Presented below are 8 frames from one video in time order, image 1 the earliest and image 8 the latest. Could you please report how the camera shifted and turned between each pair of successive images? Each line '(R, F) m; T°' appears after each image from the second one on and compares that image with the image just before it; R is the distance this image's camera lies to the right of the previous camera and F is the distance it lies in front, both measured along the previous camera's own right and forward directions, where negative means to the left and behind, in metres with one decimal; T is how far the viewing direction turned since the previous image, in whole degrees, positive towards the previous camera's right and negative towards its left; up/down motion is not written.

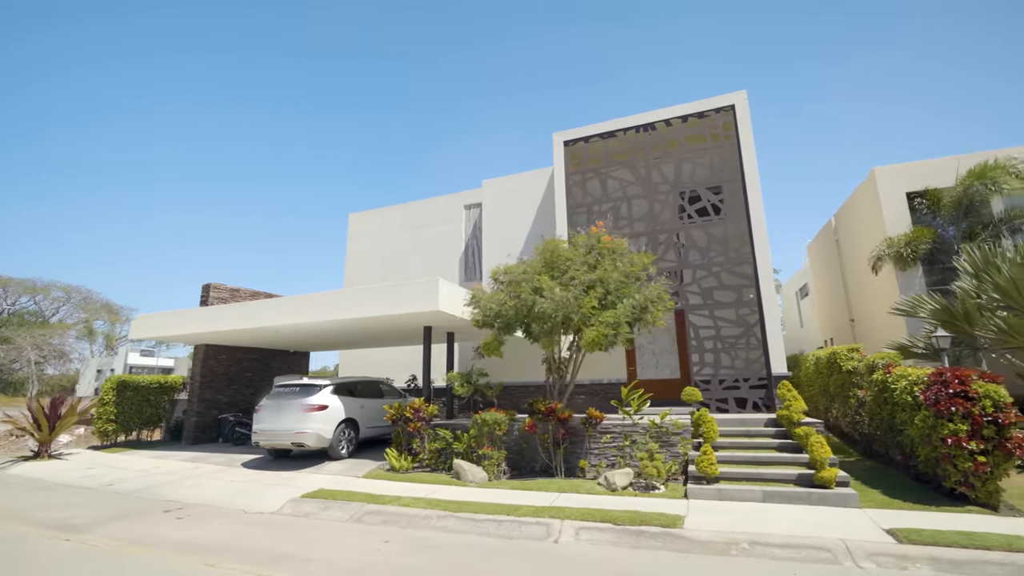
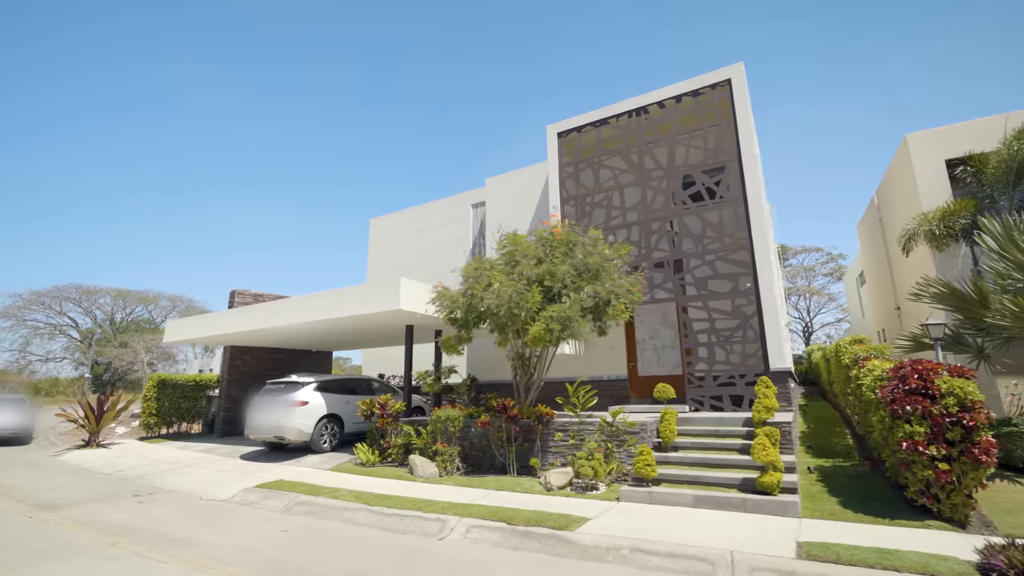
(+2.1, +0.2) m; -9°
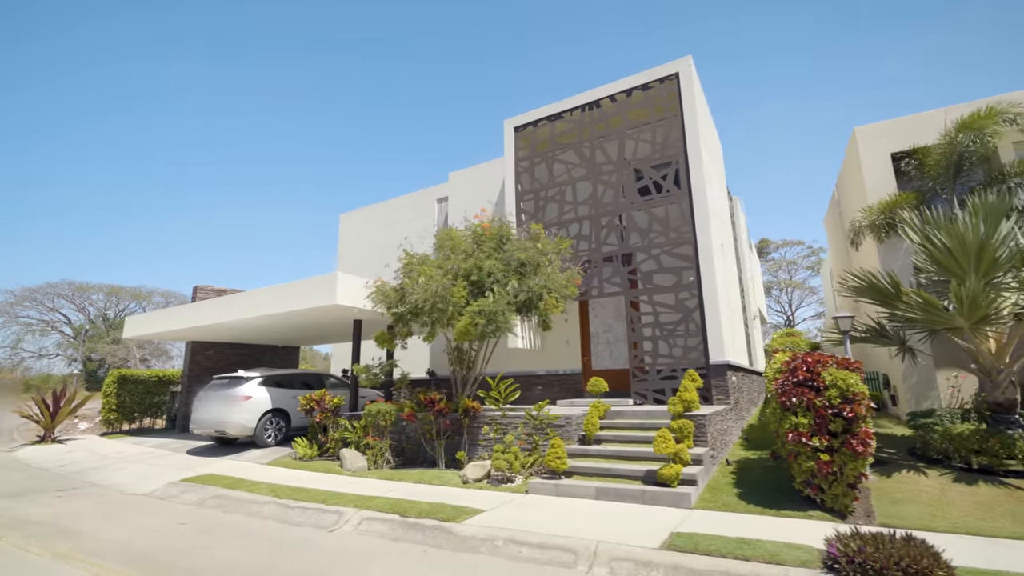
(+1.2, 0.0) m; 0°
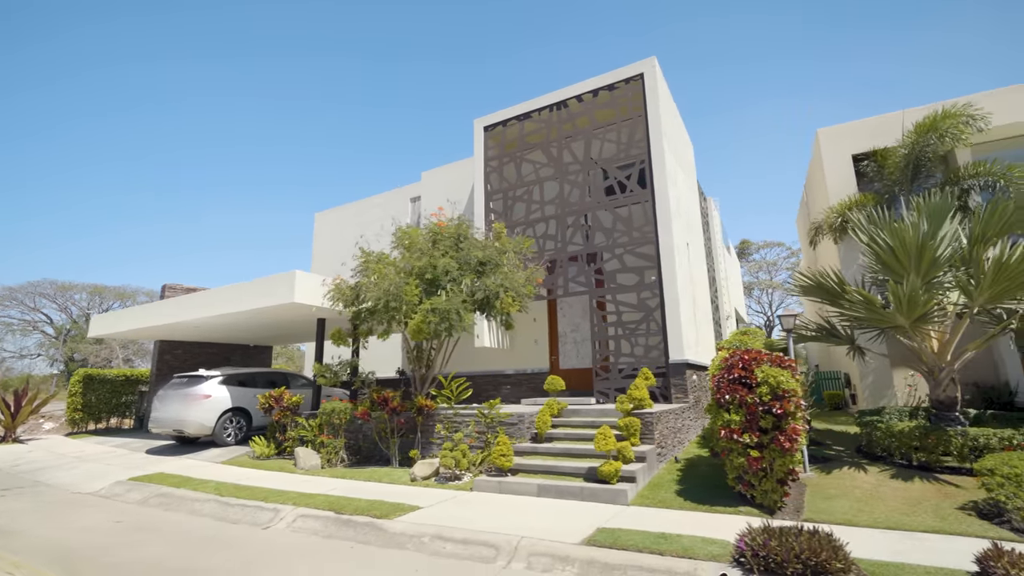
(+0.6, 0.0) m; +1°
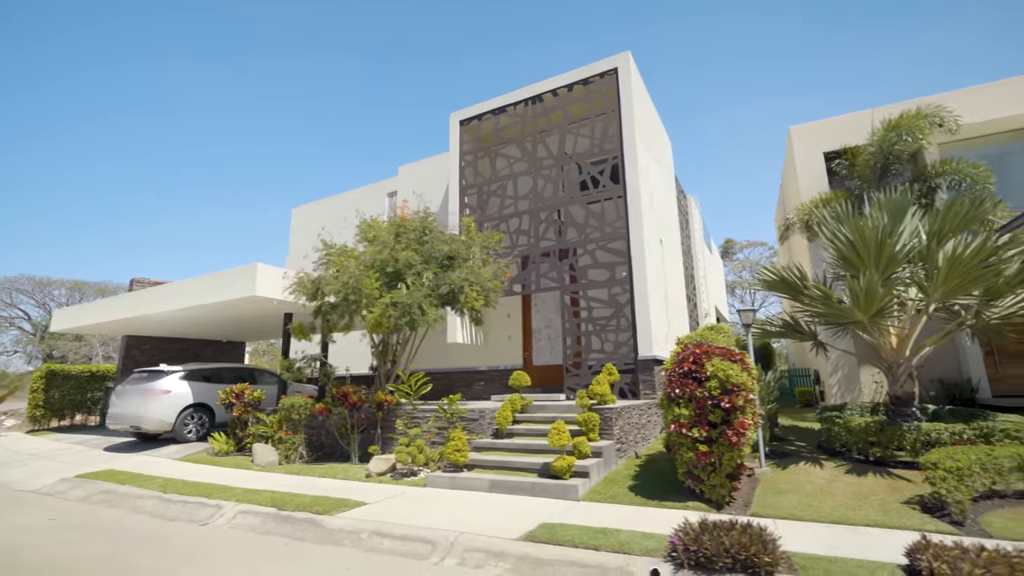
(+0.5, +0.1) m; +1°
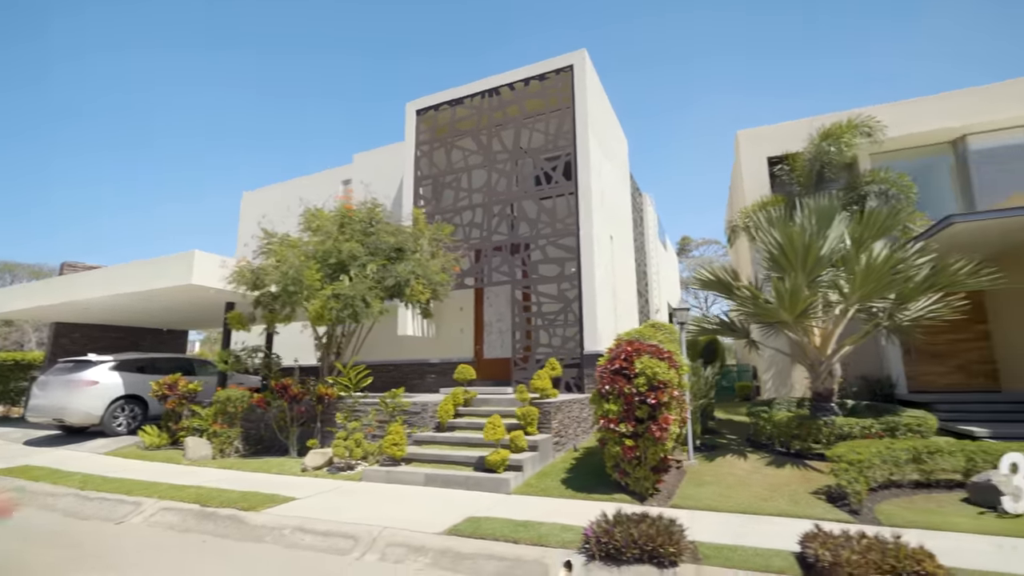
(+0.3, 0.0) m; +4°
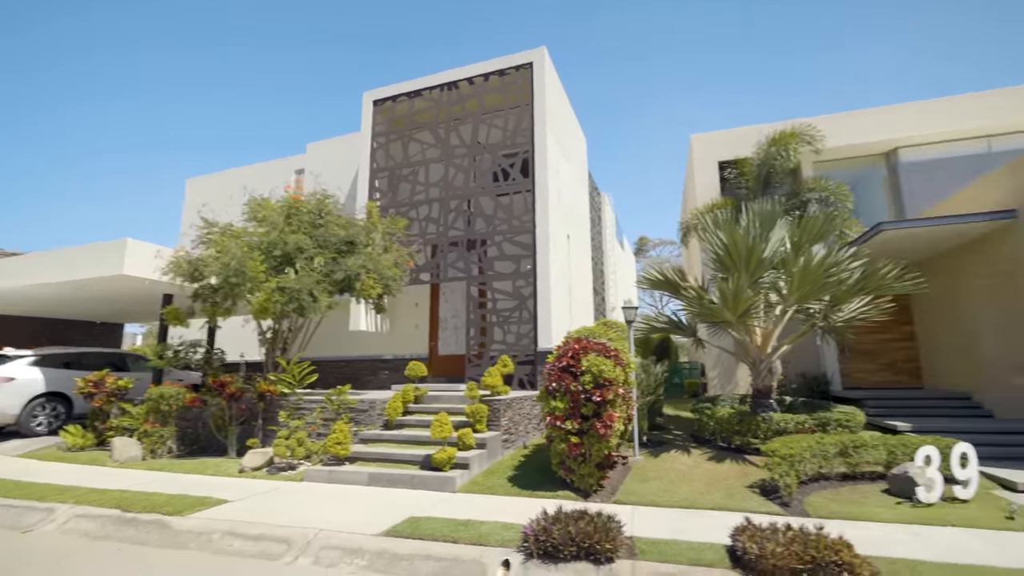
(+0.2, 0.0) m; +4°
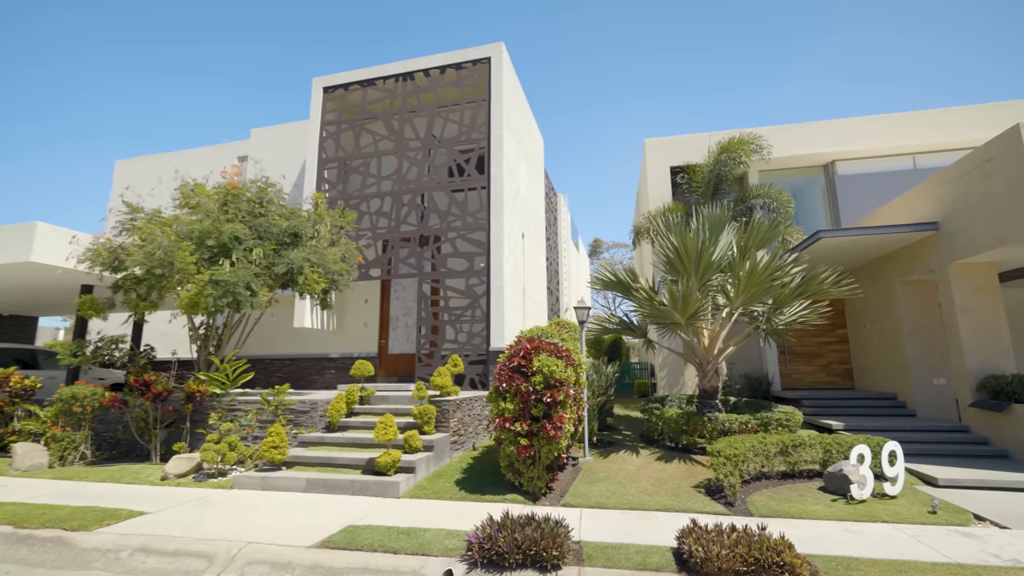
(+0.1, +0.2) m; +5°
